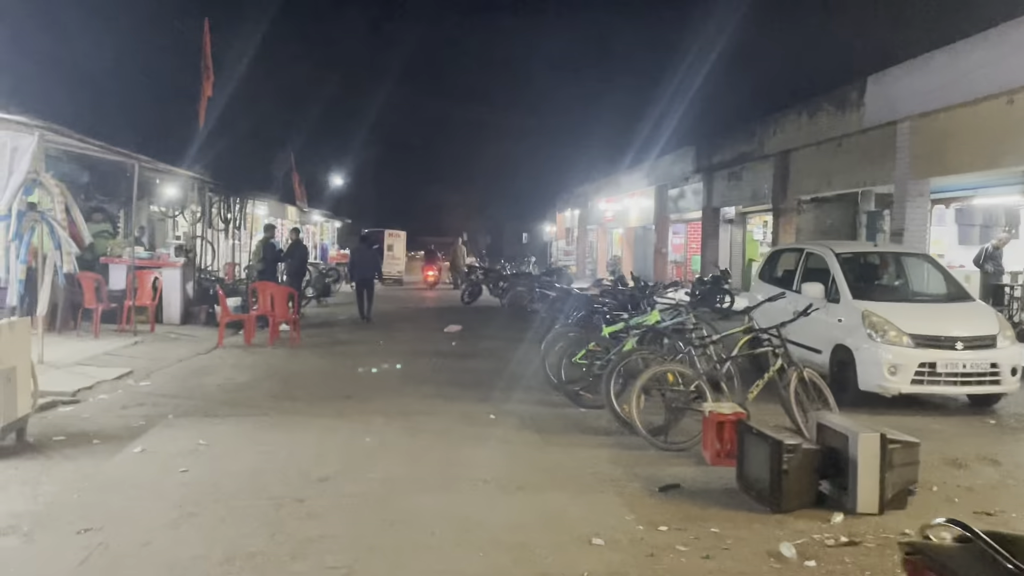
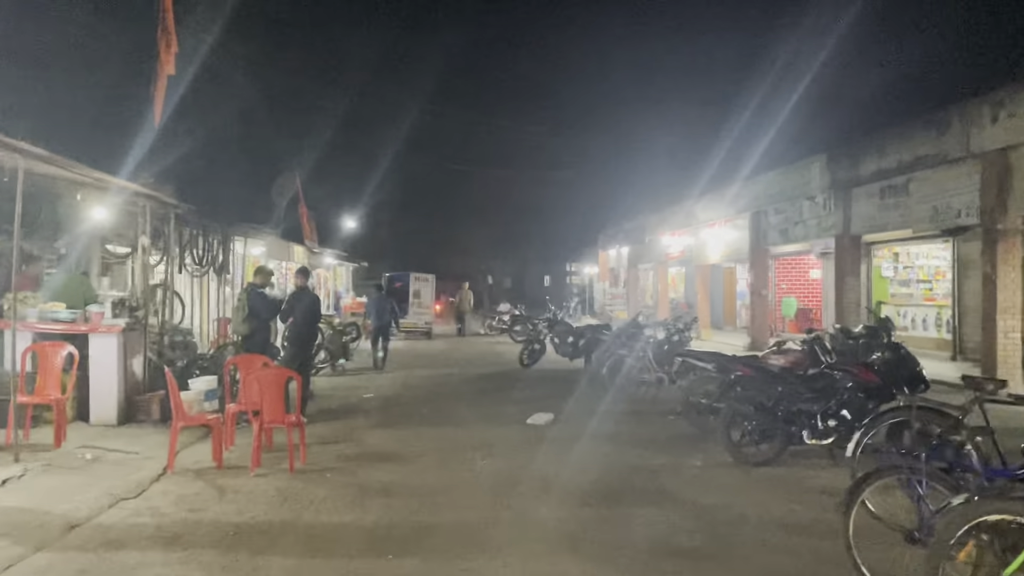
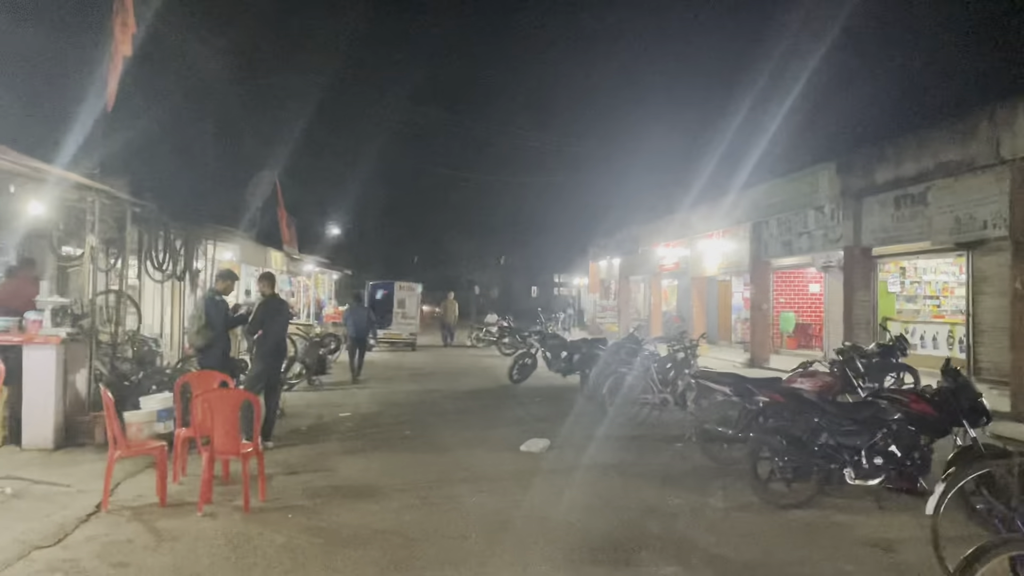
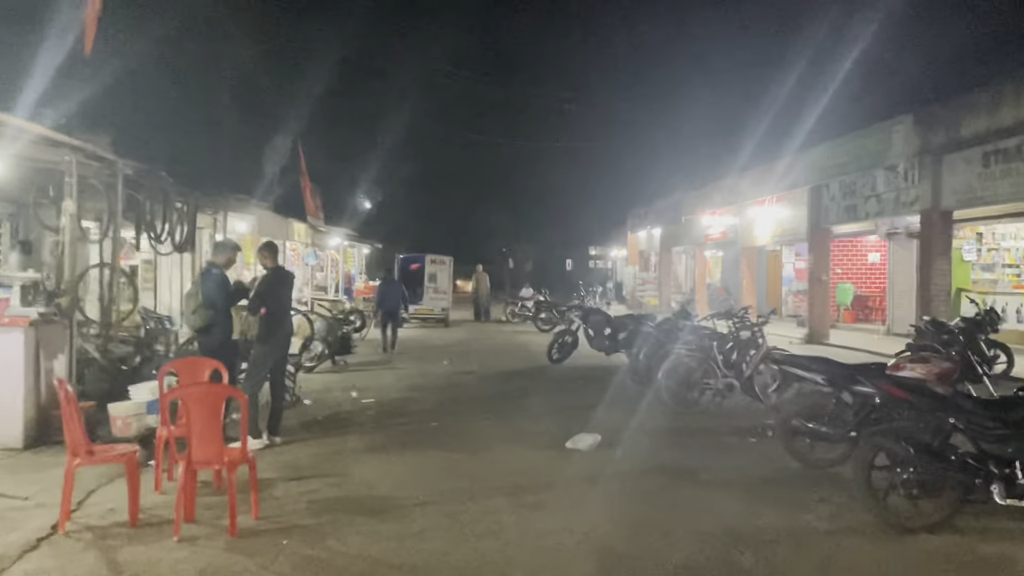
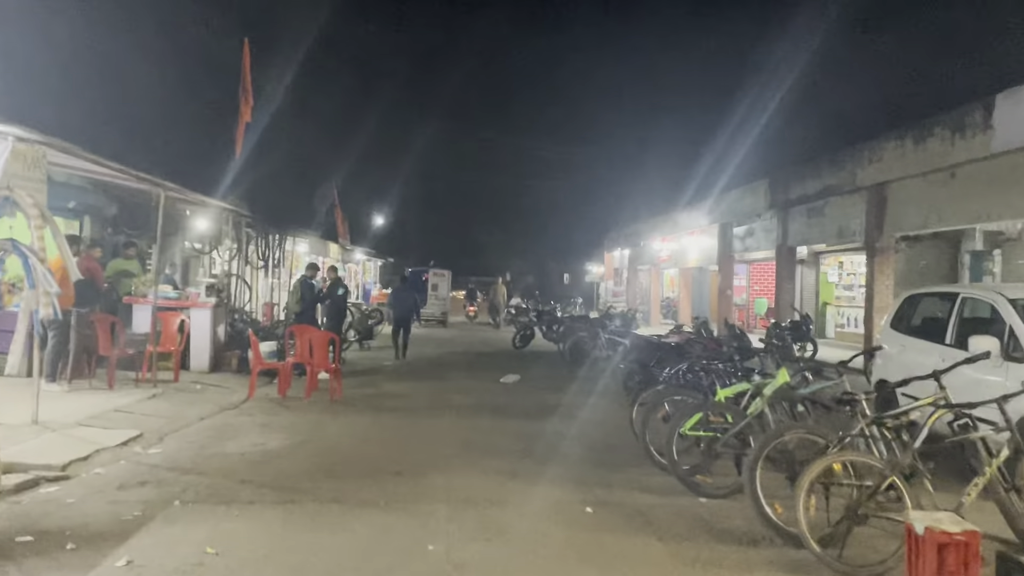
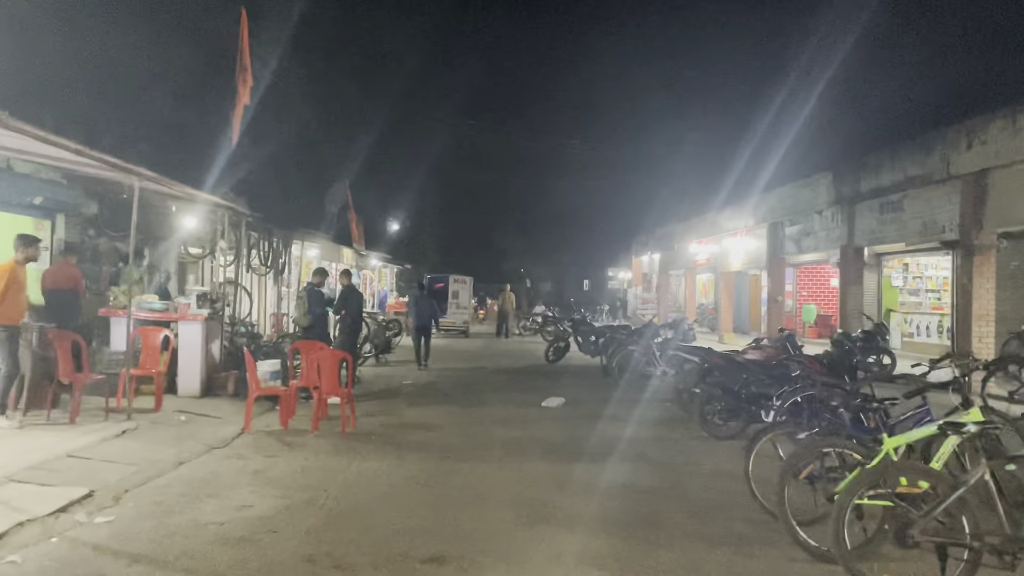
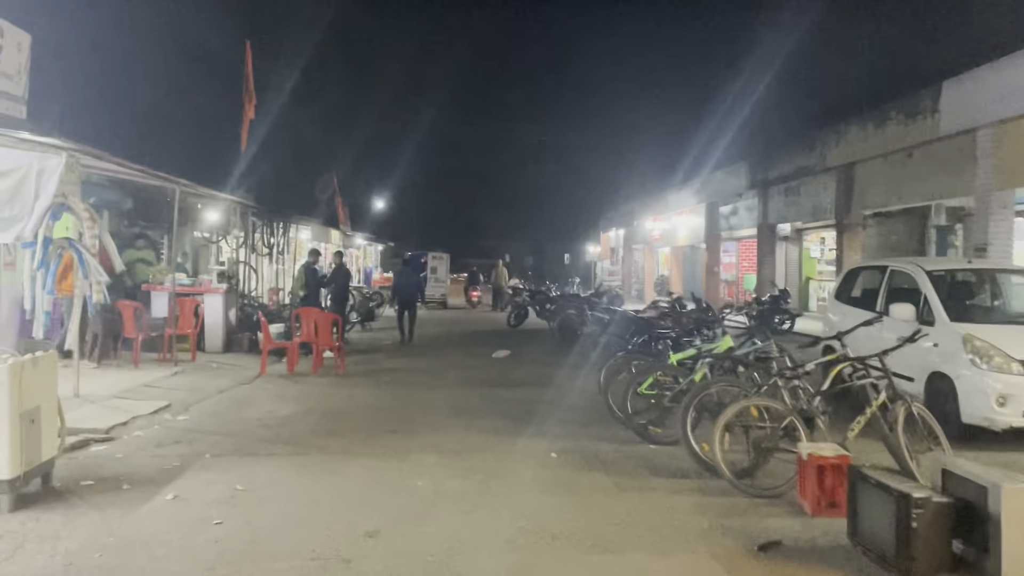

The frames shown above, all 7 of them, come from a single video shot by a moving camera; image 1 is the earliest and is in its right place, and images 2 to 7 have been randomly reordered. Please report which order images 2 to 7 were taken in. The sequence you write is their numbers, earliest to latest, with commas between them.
7, 5, 6, 2, 3, 4
